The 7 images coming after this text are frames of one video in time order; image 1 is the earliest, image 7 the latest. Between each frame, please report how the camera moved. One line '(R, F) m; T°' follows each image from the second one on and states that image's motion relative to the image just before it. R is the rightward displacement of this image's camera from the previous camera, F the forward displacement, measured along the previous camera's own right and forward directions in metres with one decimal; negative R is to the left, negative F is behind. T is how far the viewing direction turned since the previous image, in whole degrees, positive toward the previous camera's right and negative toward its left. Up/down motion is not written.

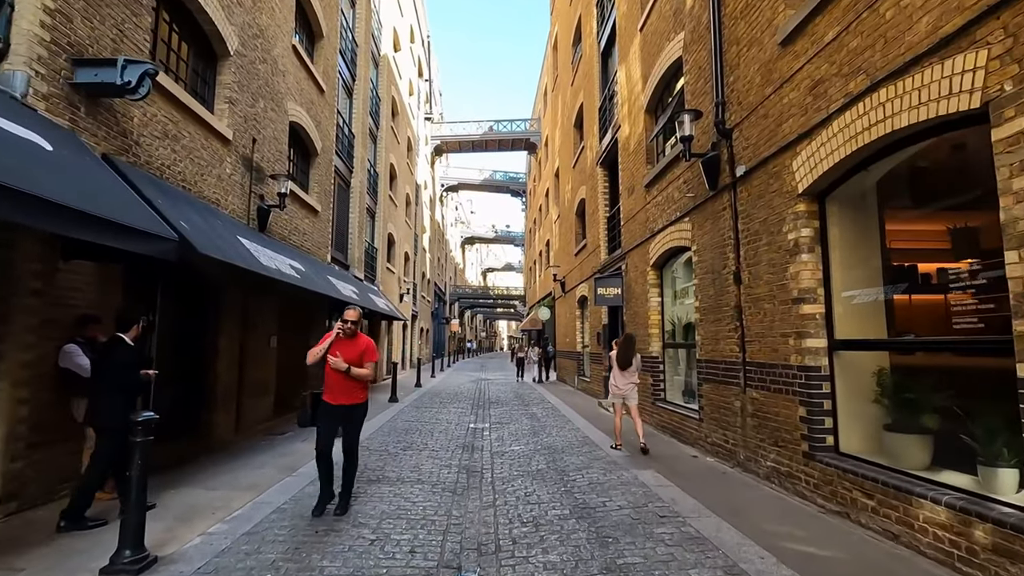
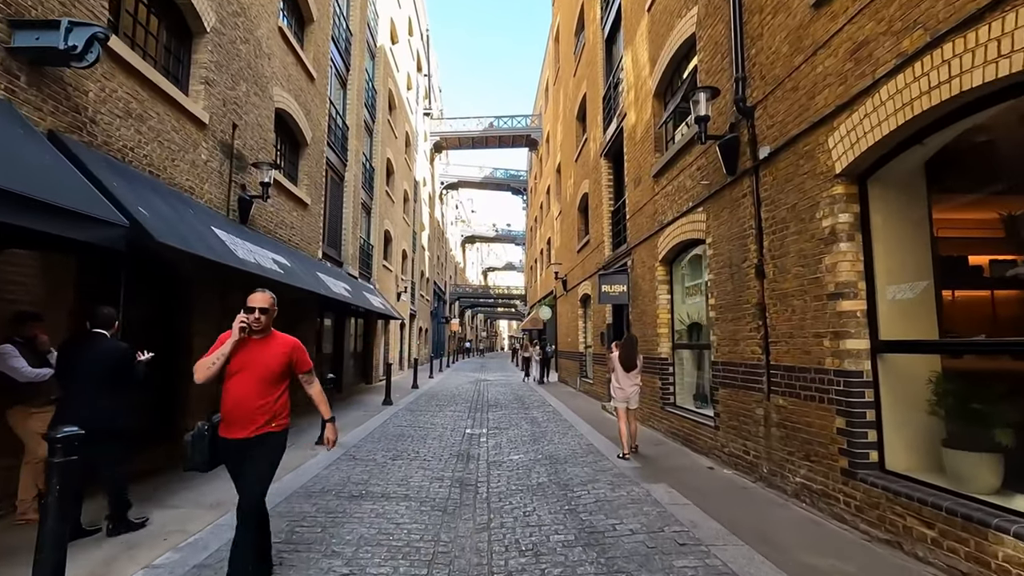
(0.0, +0.6) m; 0°
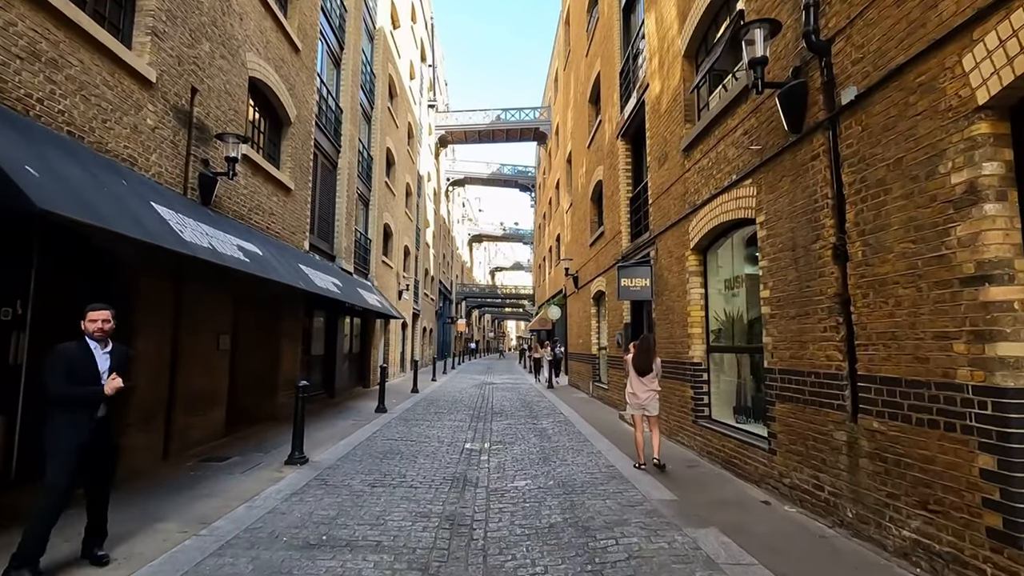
(0.0, +1.3) m; -1°
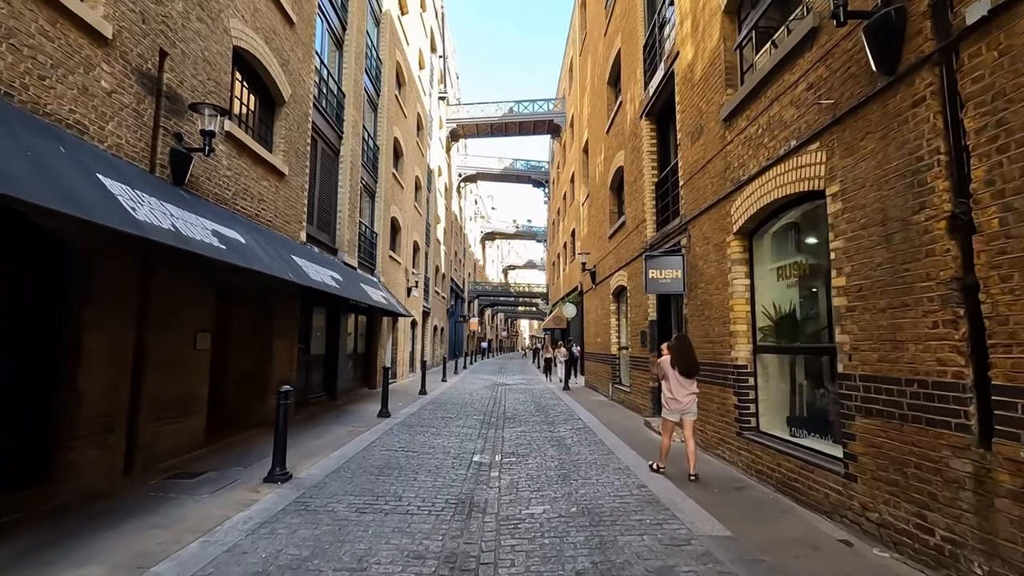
(0.0, +1.0) m; -1°
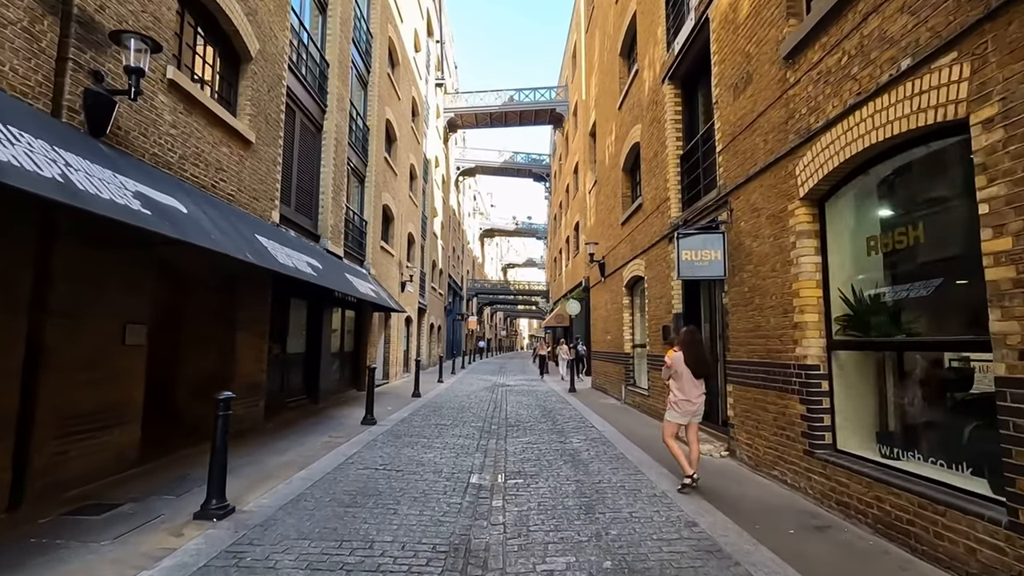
(-0.1, +1.4) m; 0°
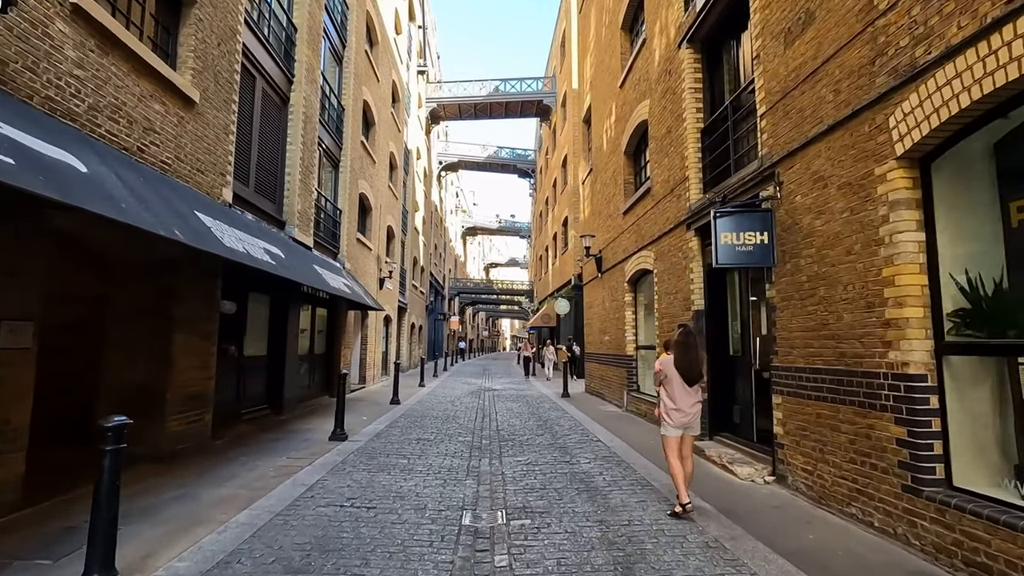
(-0.2, +1.3) m; +2°
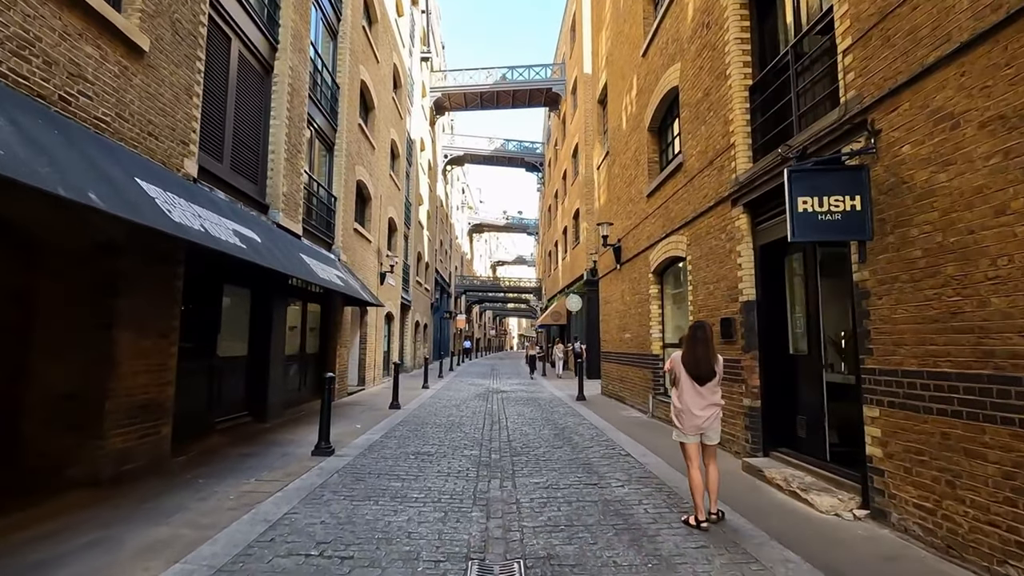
(-0.1, +1.2) m; -1°
